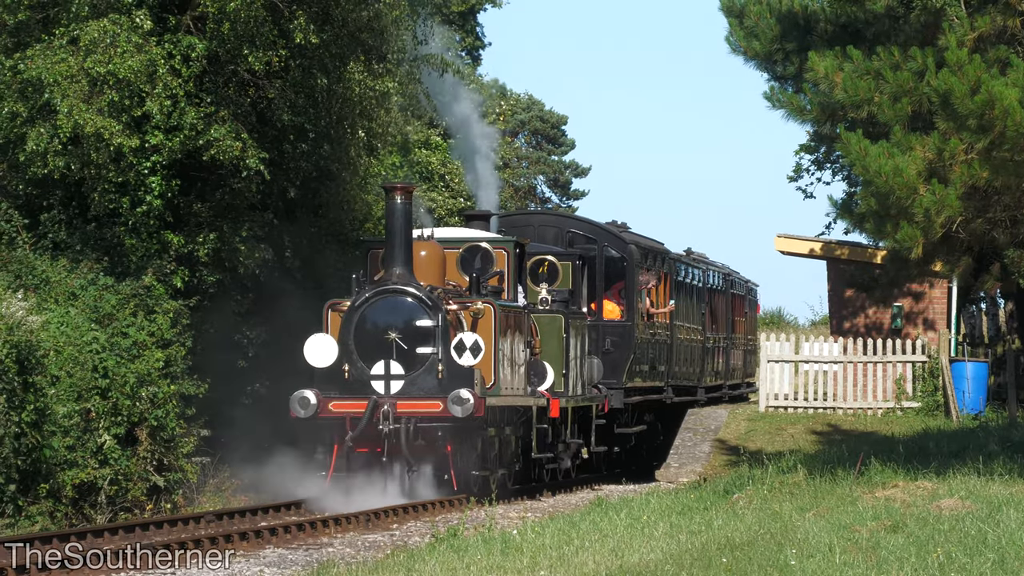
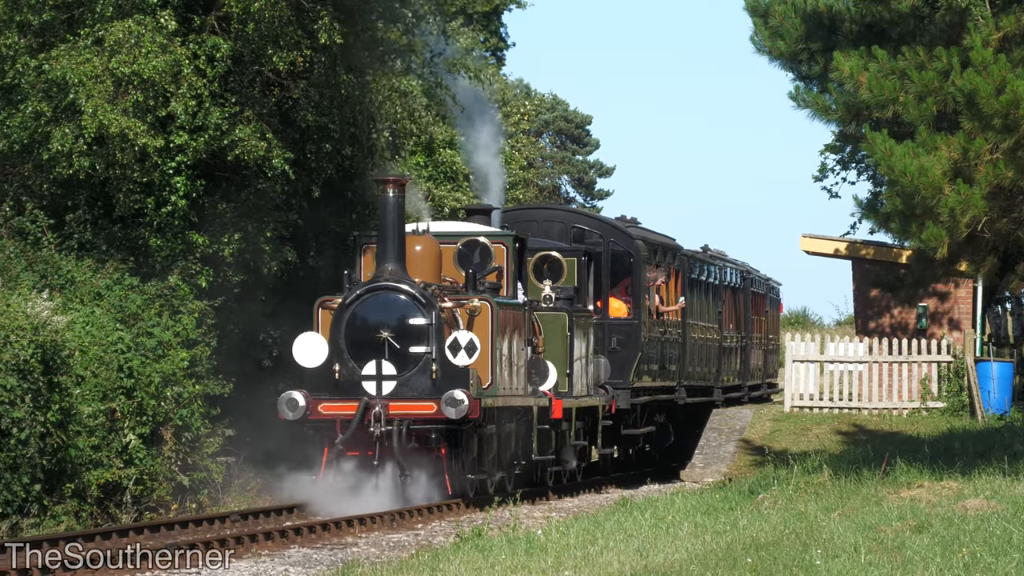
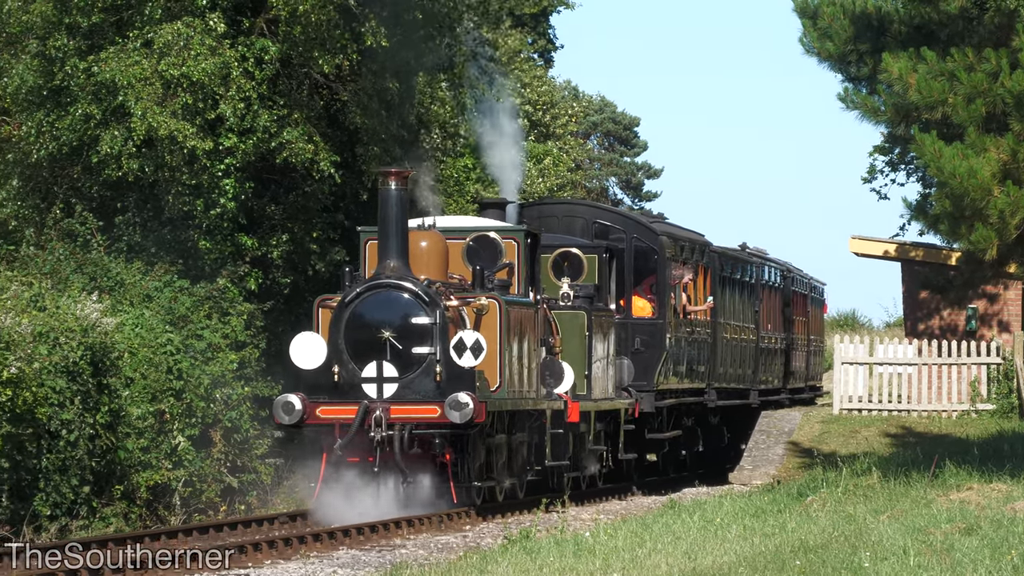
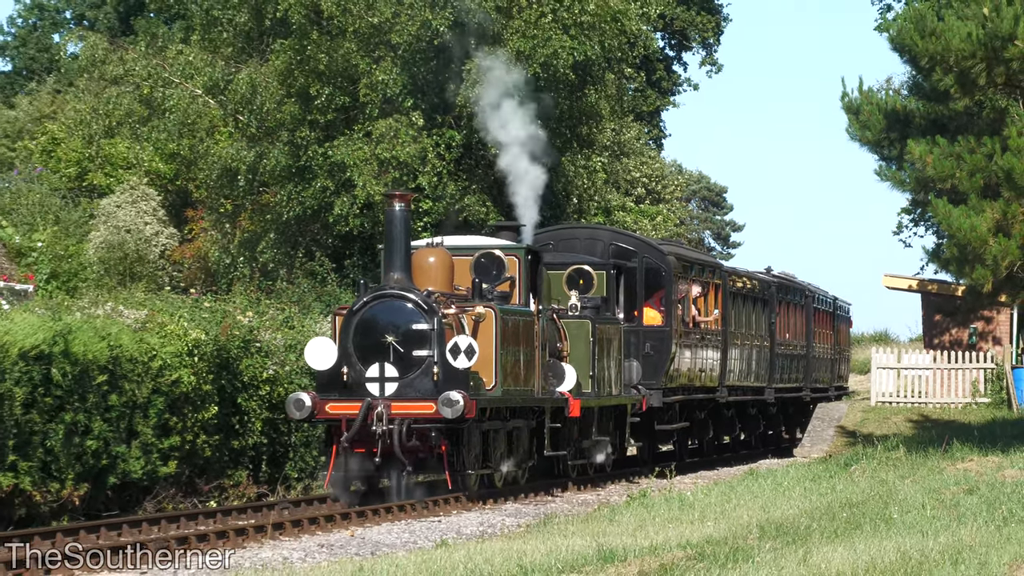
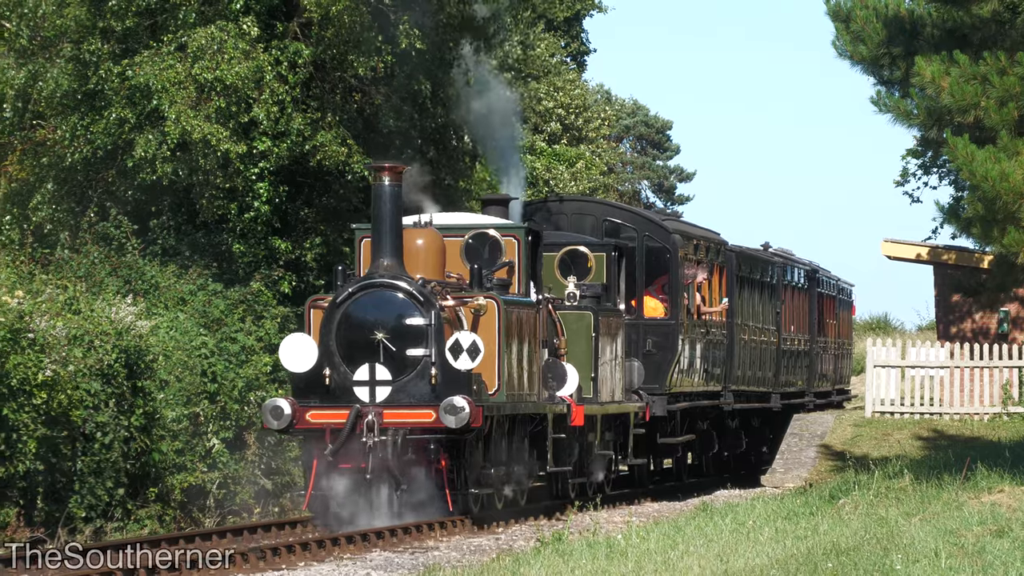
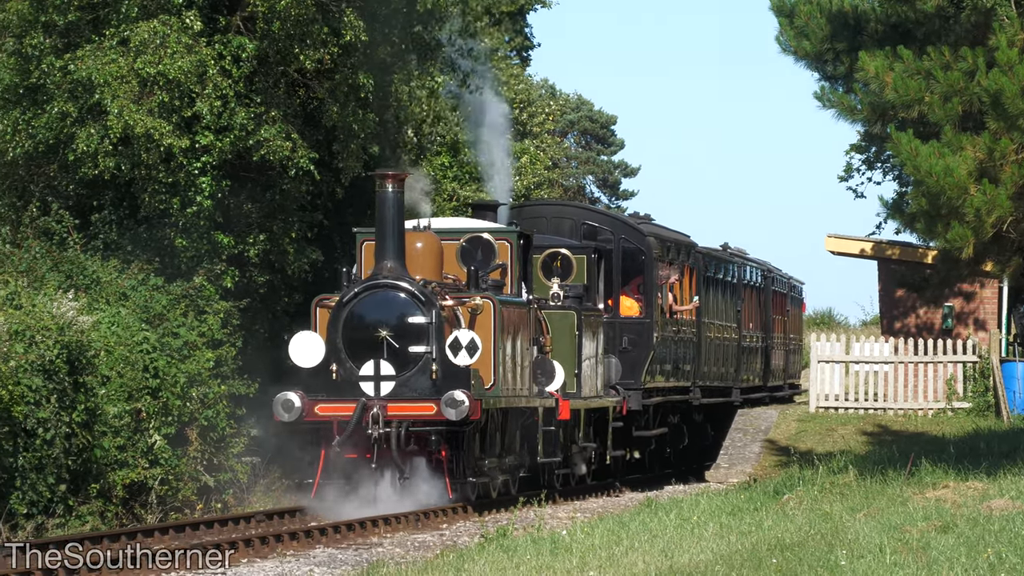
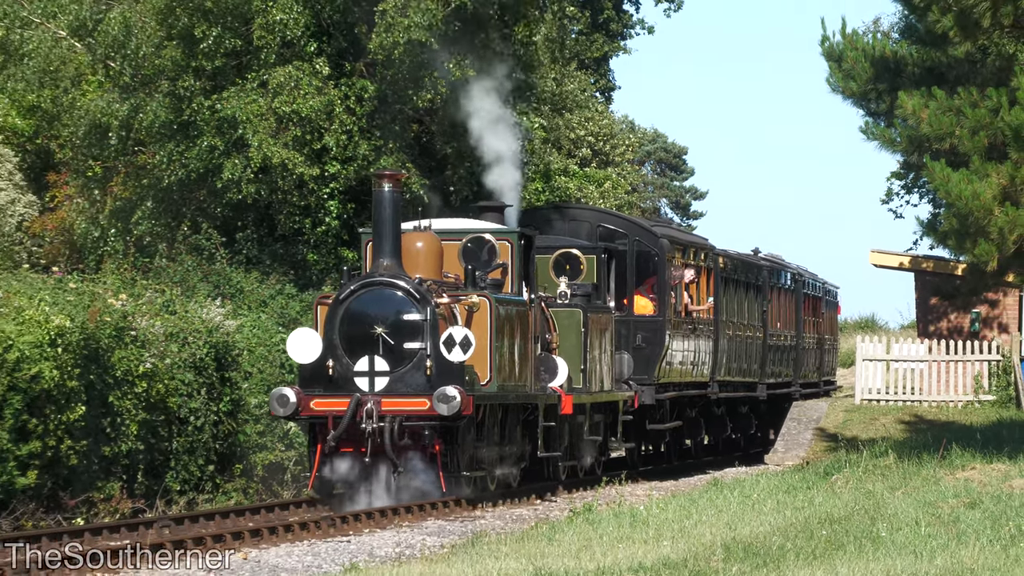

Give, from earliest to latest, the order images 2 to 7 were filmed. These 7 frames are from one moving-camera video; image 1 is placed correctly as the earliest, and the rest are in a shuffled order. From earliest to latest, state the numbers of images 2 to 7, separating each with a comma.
2, 6, 3, 5, 7, 4
